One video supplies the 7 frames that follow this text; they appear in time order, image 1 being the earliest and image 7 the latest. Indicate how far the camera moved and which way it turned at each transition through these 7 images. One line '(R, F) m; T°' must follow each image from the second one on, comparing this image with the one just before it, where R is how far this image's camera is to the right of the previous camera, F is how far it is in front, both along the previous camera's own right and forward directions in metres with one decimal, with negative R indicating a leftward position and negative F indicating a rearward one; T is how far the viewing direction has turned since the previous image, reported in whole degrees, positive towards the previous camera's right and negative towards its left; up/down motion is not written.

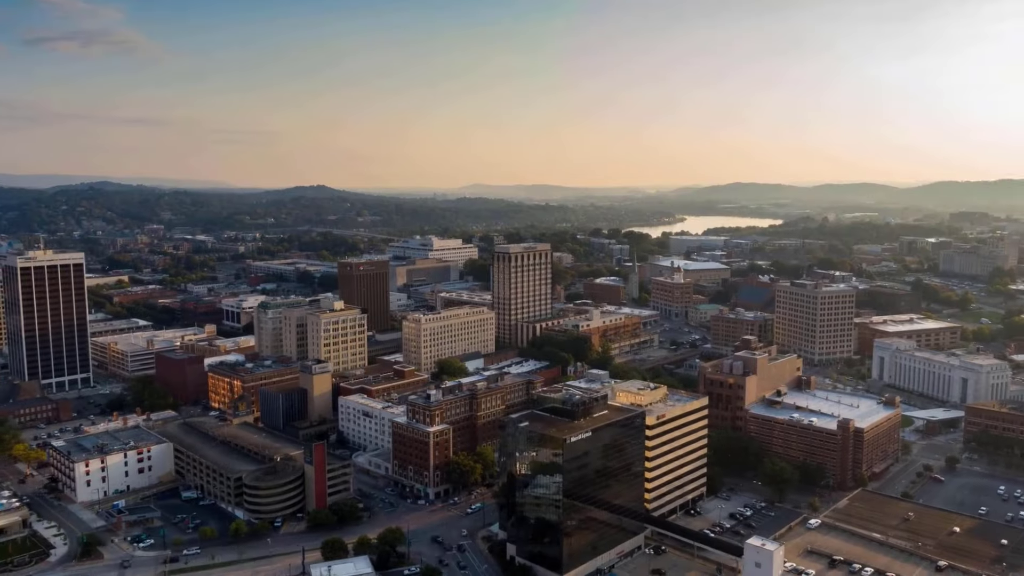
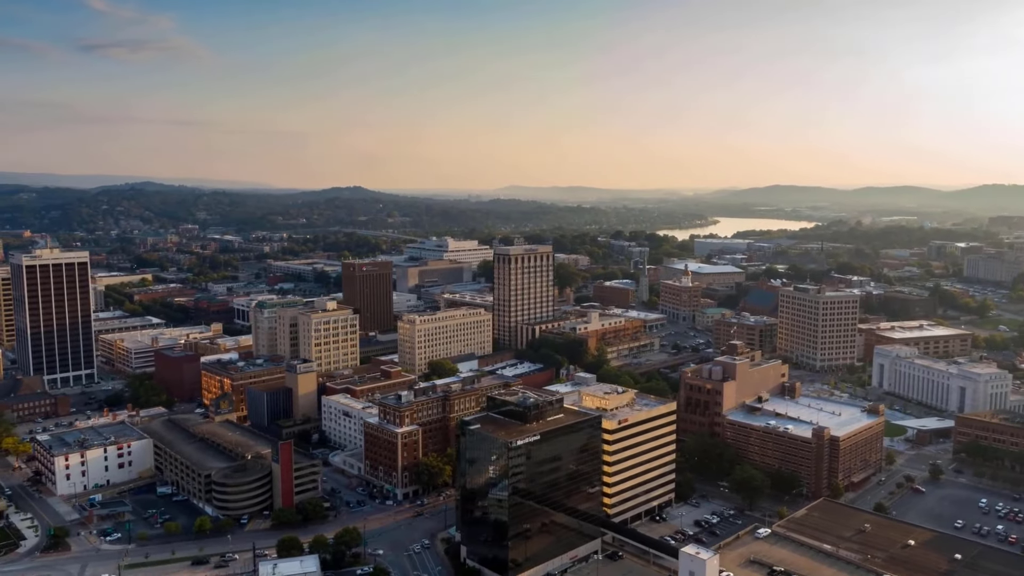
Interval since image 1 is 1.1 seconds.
(+3.7, +0.1) m; -3°
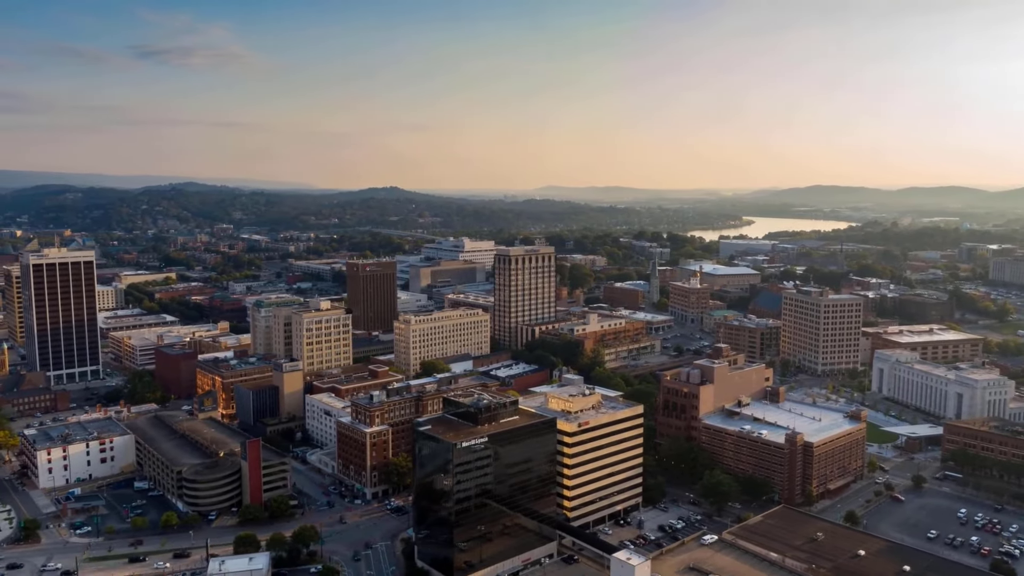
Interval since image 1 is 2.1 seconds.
(+3.8, +0.2) m; -3°
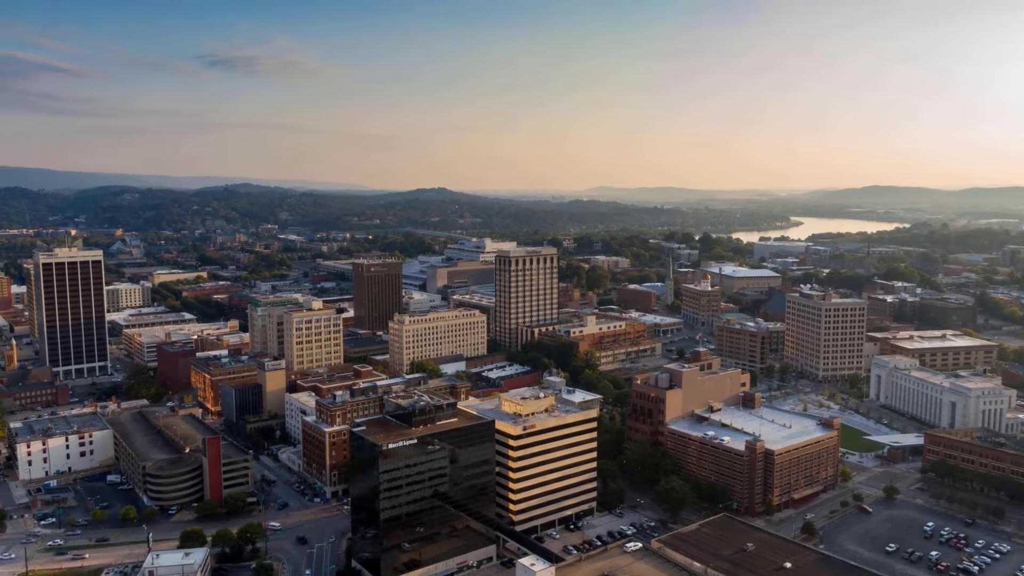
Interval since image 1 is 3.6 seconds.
(+5.1, +0.3) m; -4°
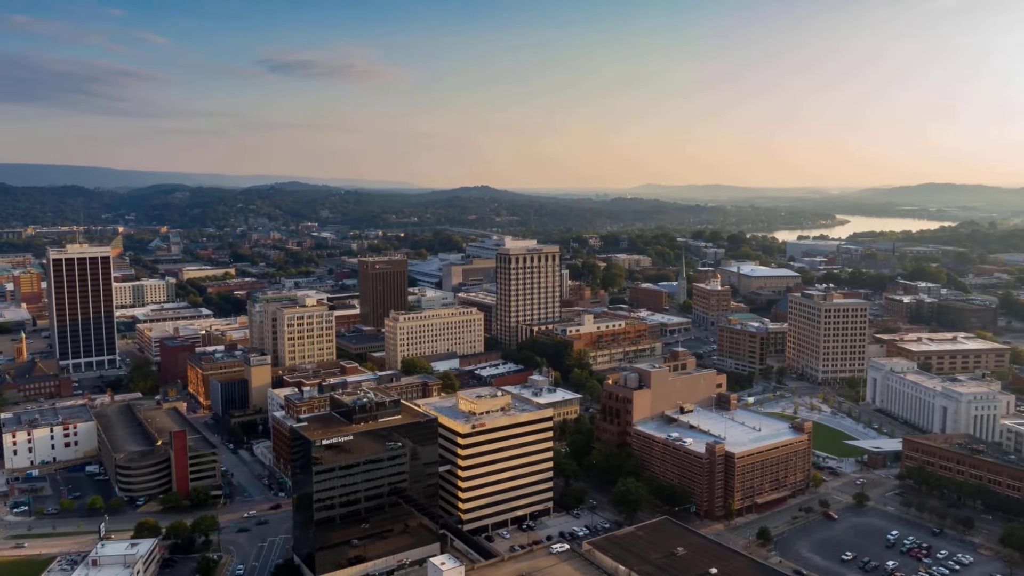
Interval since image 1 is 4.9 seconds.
(+4.7, +0.3) m; -3°
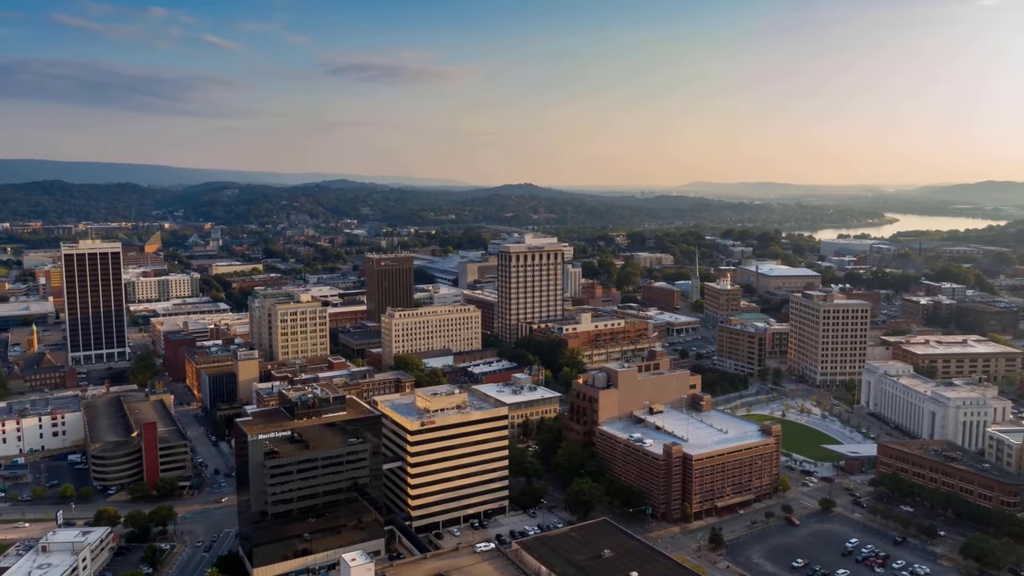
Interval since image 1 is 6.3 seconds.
(+4.7, +0.3) m; -3°
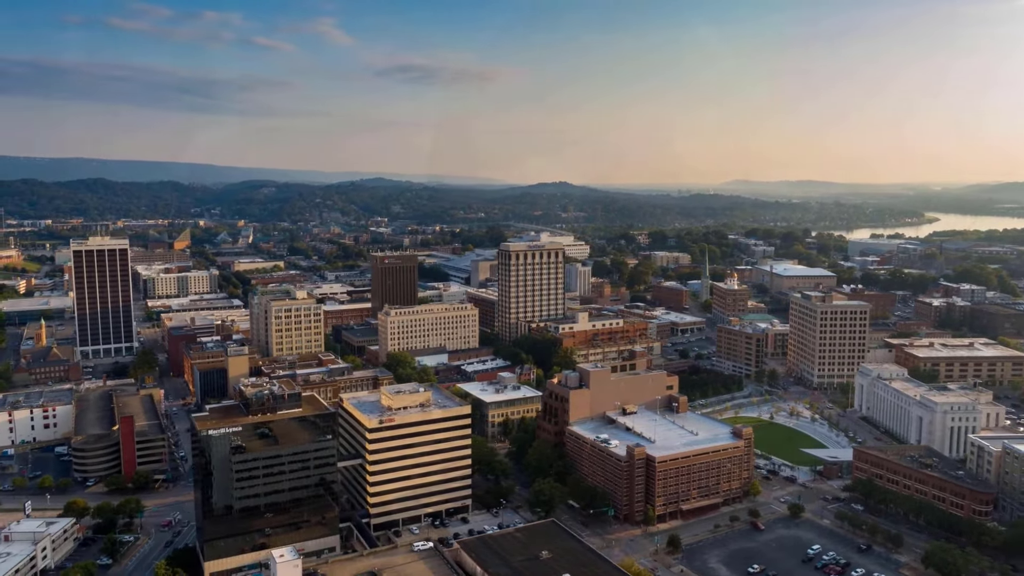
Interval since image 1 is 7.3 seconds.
(+3.8, +0.2) m; -3°
